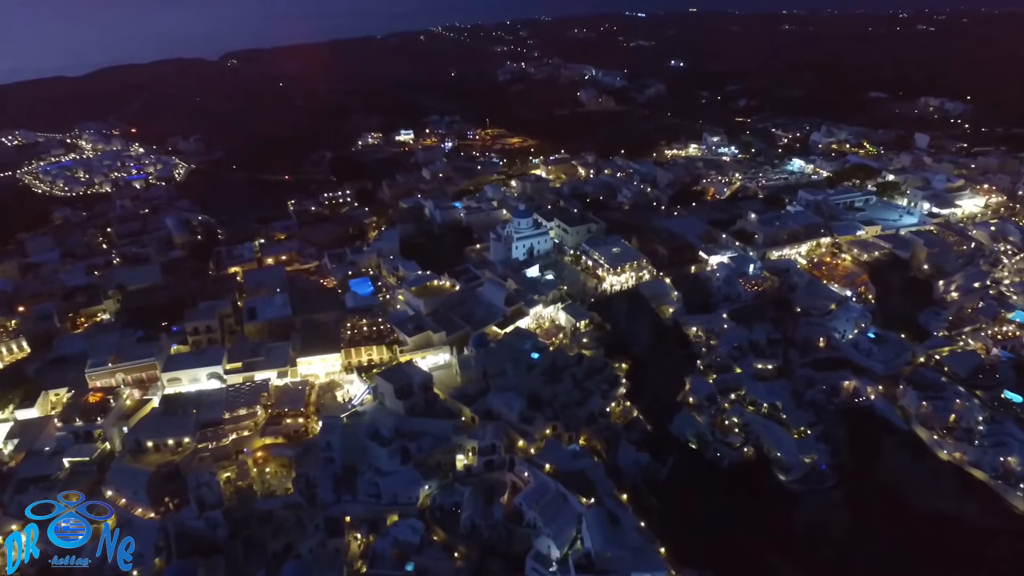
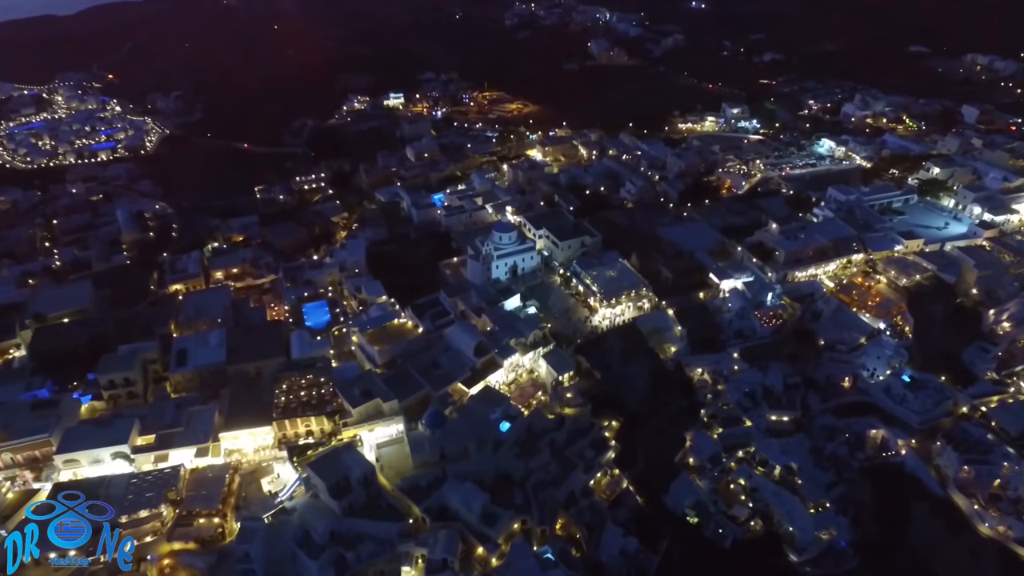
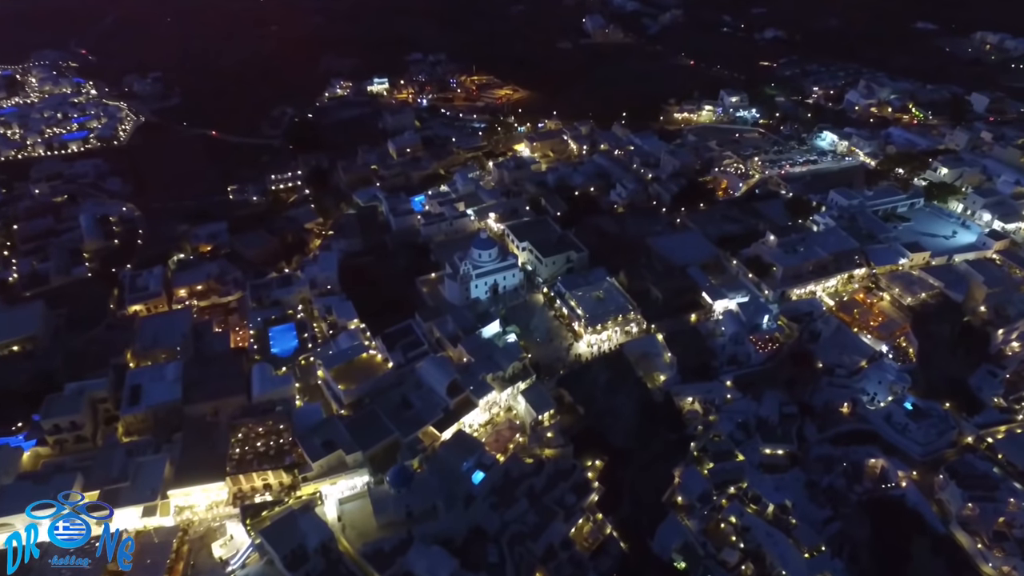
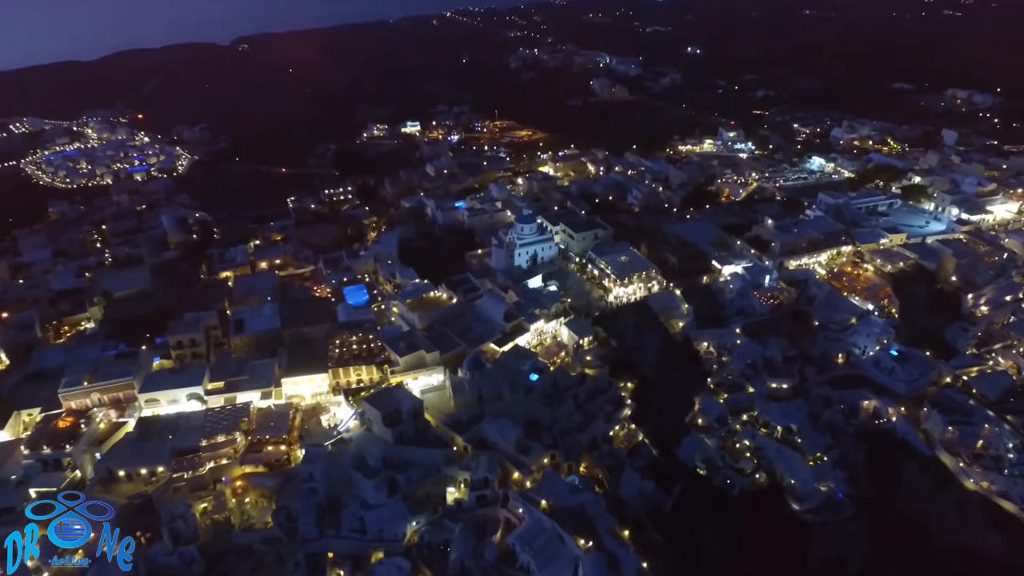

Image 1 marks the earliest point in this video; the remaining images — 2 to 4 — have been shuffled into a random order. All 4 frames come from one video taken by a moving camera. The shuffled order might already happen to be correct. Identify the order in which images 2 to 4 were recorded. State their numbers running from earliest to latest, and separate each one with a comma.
4, 2, 3
